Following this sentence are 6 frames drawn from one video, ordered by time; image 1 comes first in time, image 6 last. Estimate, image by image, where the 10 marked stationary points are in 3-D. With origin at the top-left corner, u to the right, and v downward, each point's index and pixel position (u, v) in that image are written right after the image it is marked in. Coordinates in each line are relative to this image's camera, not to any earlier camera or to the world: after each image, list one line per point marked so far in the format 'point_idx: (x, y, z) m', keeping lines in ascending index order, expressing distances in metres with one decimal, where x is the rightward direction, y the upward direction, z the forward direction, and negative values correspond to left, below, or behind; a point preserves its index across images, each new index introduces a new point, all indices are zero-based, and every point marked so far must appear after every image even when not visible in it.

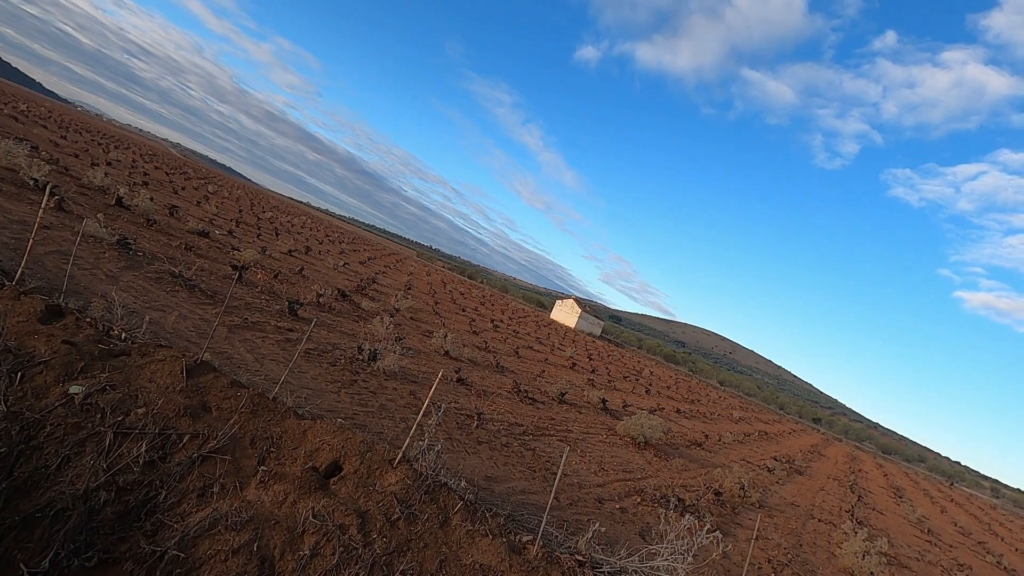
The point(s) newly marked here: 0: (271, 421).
0: (-2.9, -1.6, +6.4) m
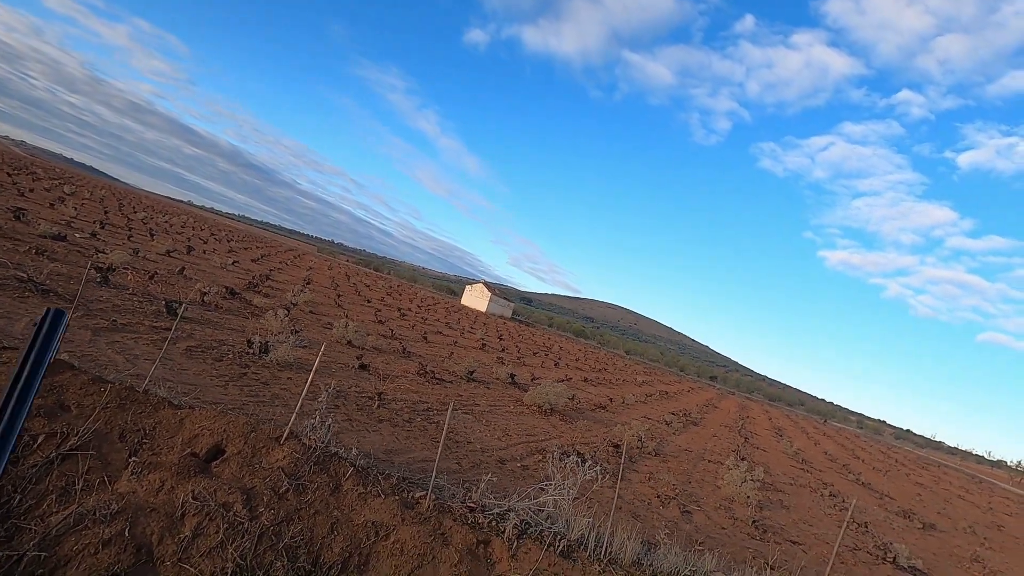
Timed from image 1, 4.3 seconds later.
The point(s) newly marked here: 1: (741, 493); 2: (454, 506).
0: (-4.2, -1.4, +6.1) m
1: (+6.6, -5.8, +15.3) m
2: (-0.7, -2.5, +6.2) m
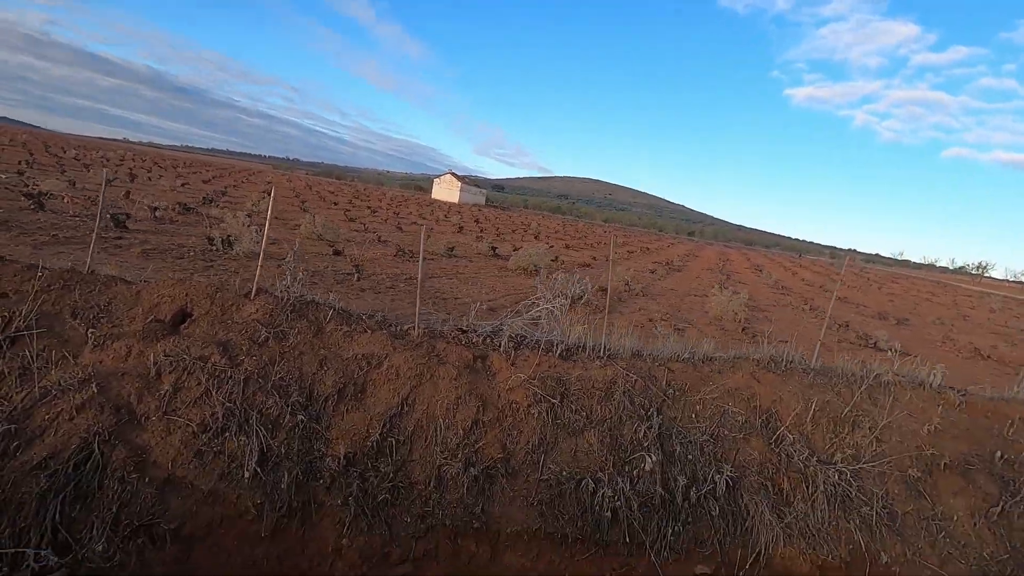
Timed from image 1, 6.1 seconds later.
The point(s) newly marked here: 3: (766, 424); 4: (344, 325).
0: (-4.4, 0.0, +5.6) m
1: (+6.4, -0.7, +15.8) m
2: (-0.7, -0.5, +6.0) m
3: (+2.5, -1.4, +5.3) m
4: (-1.8, -0.4, +5.7) m
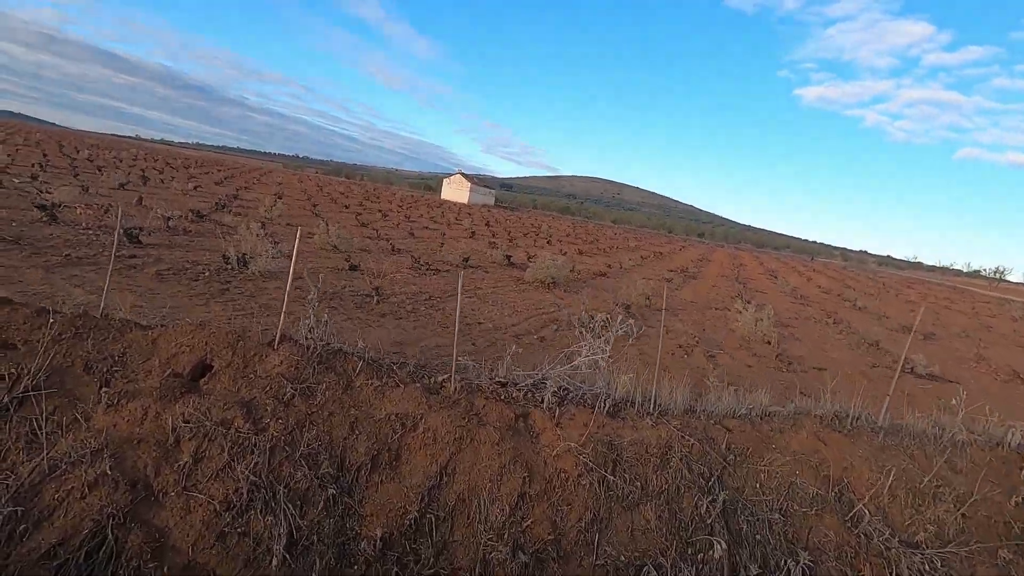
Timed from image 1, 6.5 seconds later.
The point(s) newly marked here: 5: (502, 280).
0: (-4.0, -0.5, +5.2) m
1: (+7.0, -1.2, +15.2) m
2: (-0.3, -1.0, +5.5) m
3: (+2.9, -1.9, +4.8) m
4: (-1.4, -0.9, +5.3) m
5: (-0.4, +0.3, +19.0) m
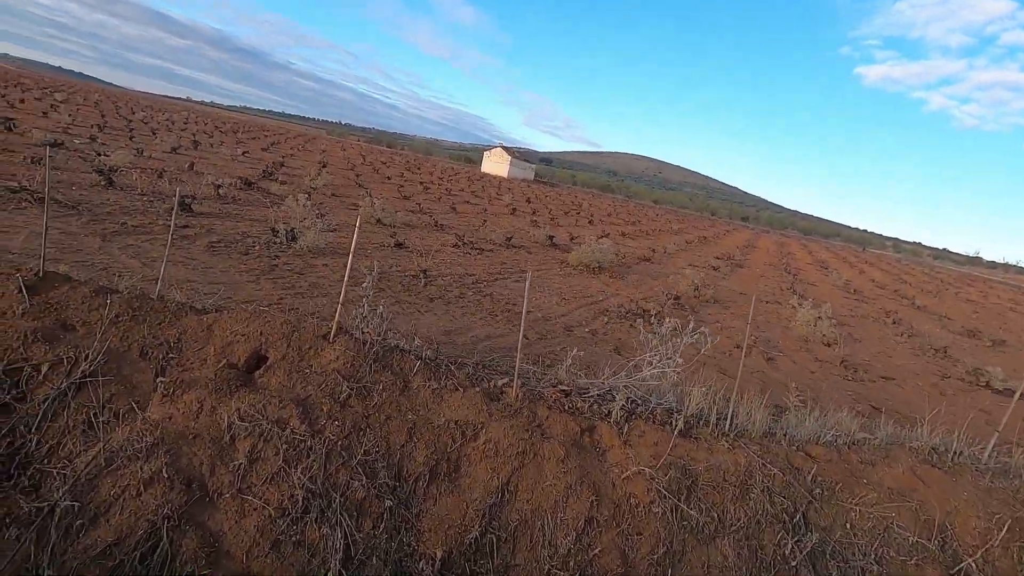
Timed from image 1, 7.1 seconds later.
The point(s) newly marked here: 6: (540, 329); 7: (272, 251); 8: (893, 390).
0: (-3.3, -0.3, +5.1) m
1: (+8.2, -1.2, +14.4) m
2: (+0.3, -1.0, +5.2) m
3: (+3.5, -2.1, +4.3) m
4: (-0.7, -0.9, +5.0) m
5: (+1.2, +0.9, +18.6) m
6: (+0.5, -0.7, +9.2) m
7: (-5.0, +0.8, +11.1) m
8: (+7.1, -1.9, +10.0) m
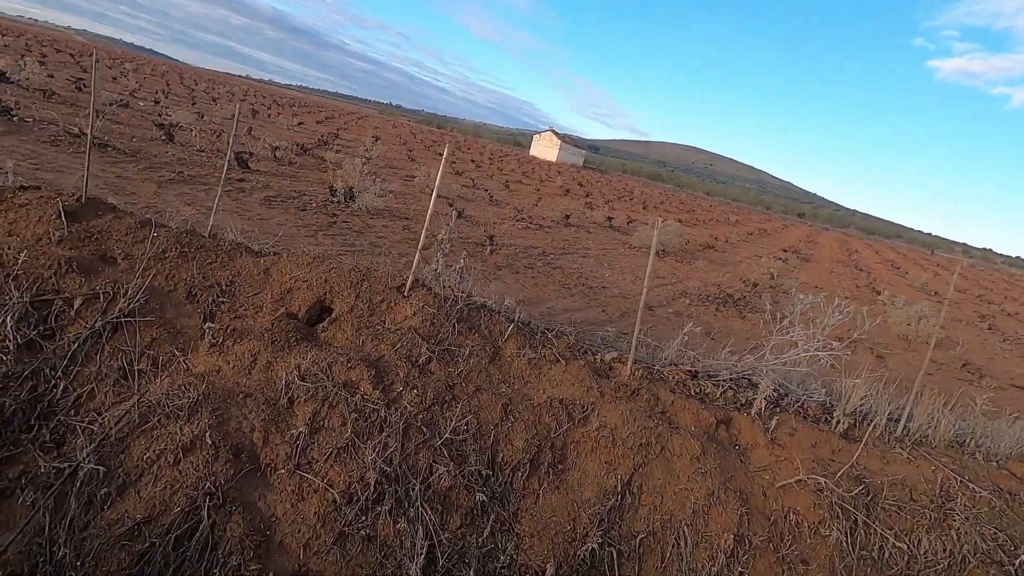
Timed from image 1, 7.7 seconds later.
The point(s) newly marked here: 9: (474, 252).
0: (-2.4, +0.2, +4.3) m
1: (+9.7, -1.0, +12.8) m
2: (+1.2, -0.6, +4.2) m
3: (+4.2, -1.9, +3.1) m
4: (+0.1, -0.5, +4.1) m
5: (+3.1, +1.5, +17.4) m
6: (+1.7, -0.2, +8.2) m
7: (-3.6, +1.5, +10.5) m
8: (+8.2, -1.8, +8.5) m
9: (-0.7, +0.6, +9.5) m
